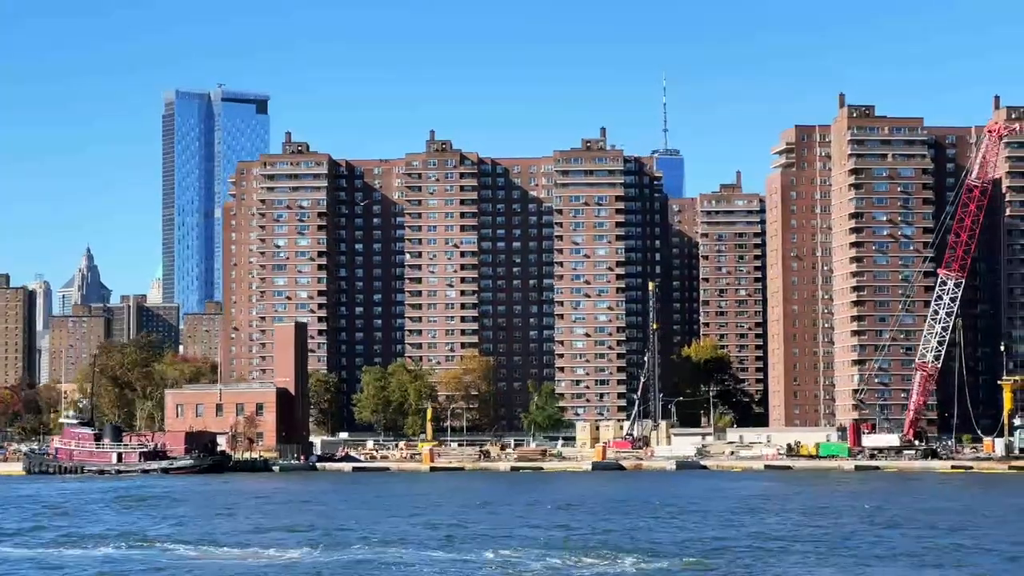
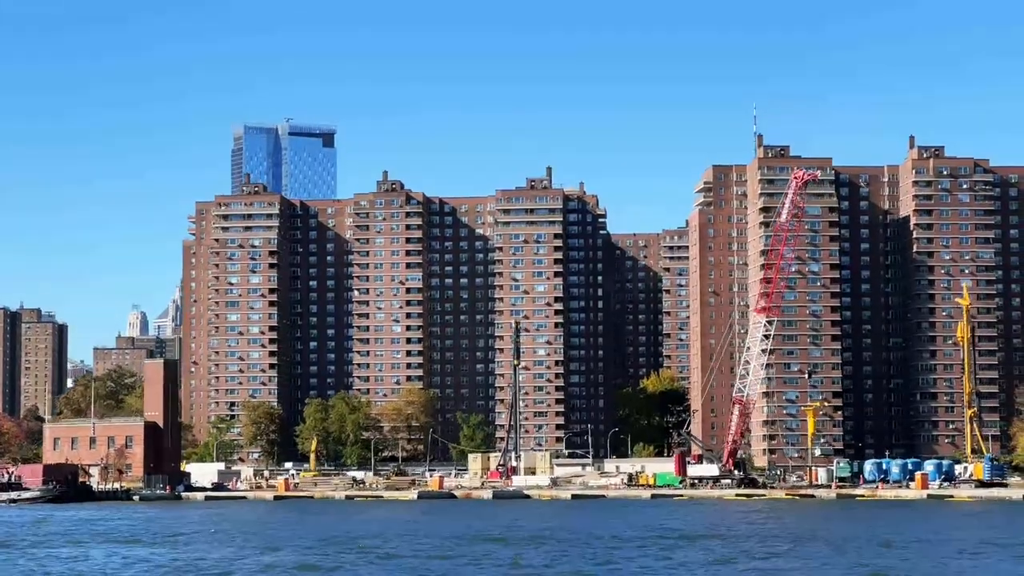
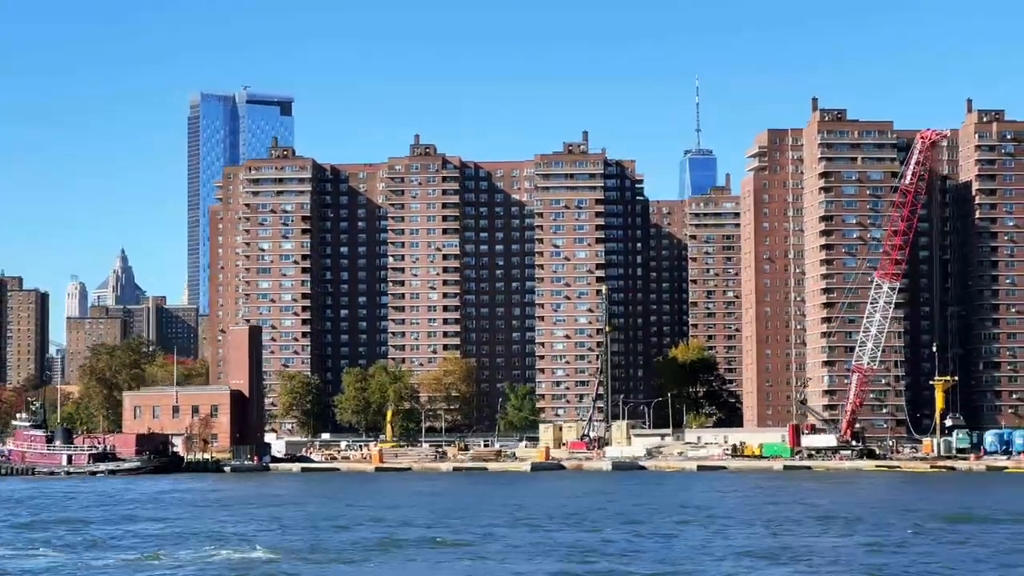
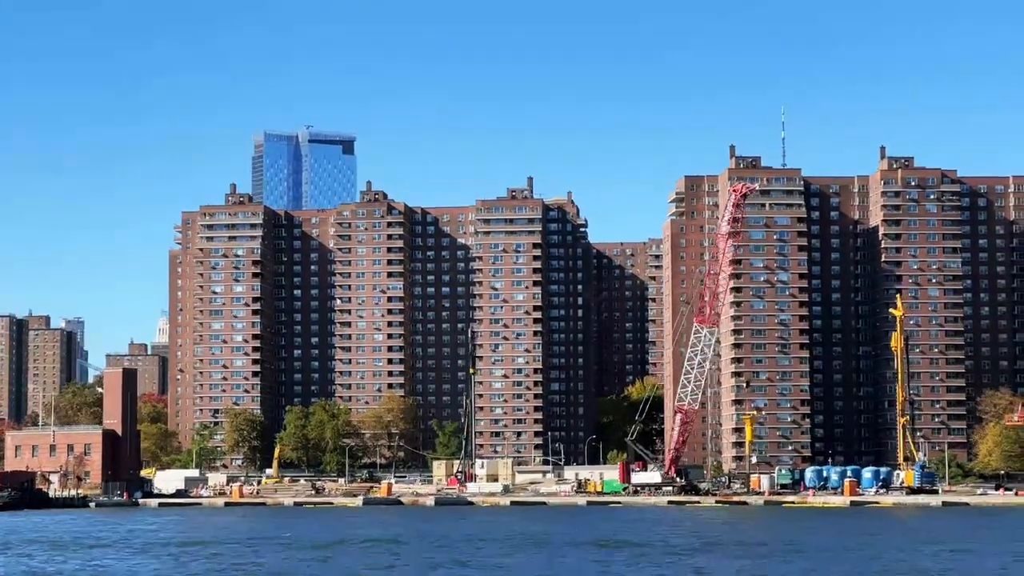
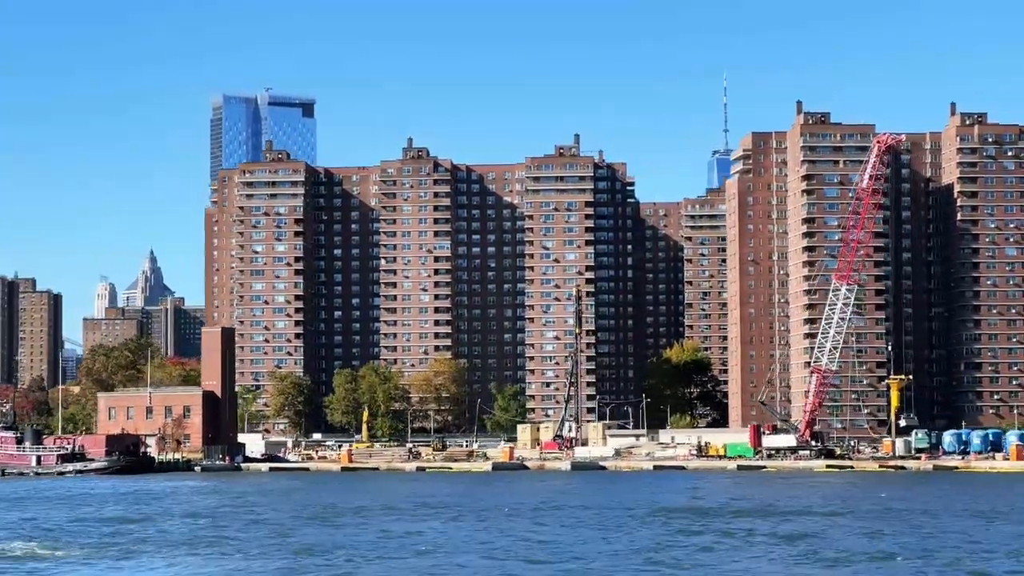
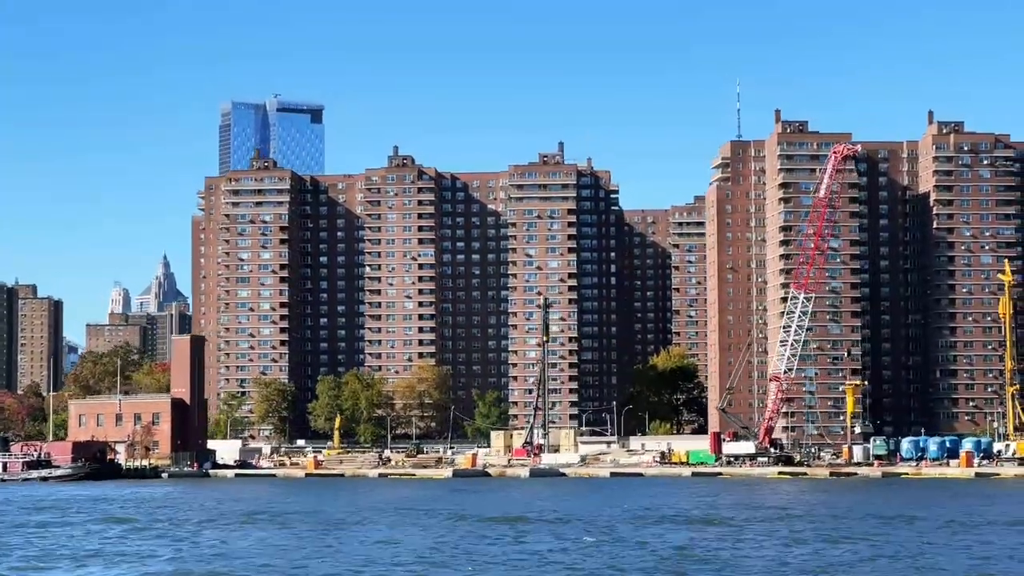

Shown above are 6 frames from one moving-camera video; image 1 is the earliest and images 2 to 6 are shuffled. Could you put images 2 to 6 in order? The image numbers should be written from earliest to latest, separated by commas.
3, 5, 6, 2, 4
